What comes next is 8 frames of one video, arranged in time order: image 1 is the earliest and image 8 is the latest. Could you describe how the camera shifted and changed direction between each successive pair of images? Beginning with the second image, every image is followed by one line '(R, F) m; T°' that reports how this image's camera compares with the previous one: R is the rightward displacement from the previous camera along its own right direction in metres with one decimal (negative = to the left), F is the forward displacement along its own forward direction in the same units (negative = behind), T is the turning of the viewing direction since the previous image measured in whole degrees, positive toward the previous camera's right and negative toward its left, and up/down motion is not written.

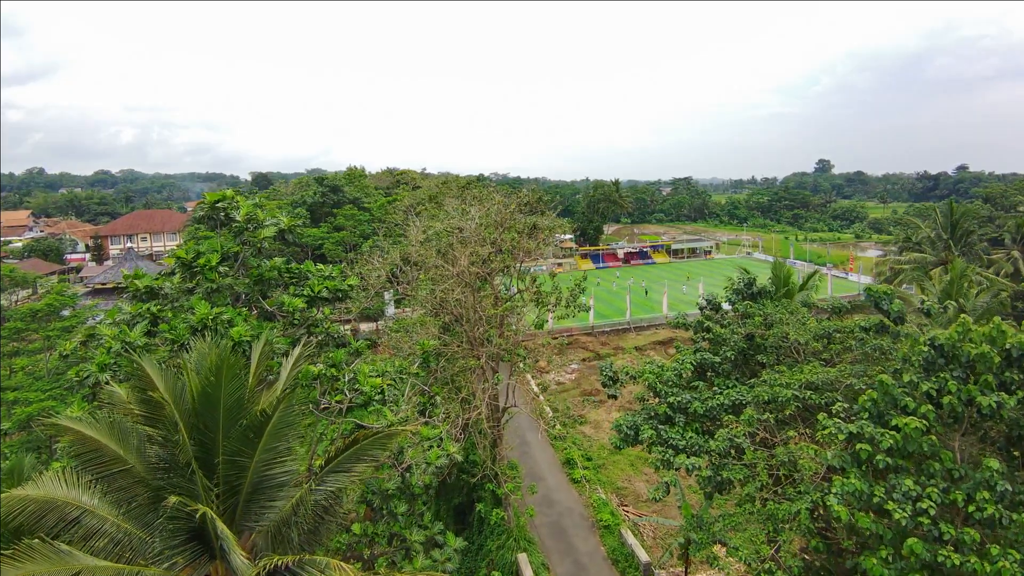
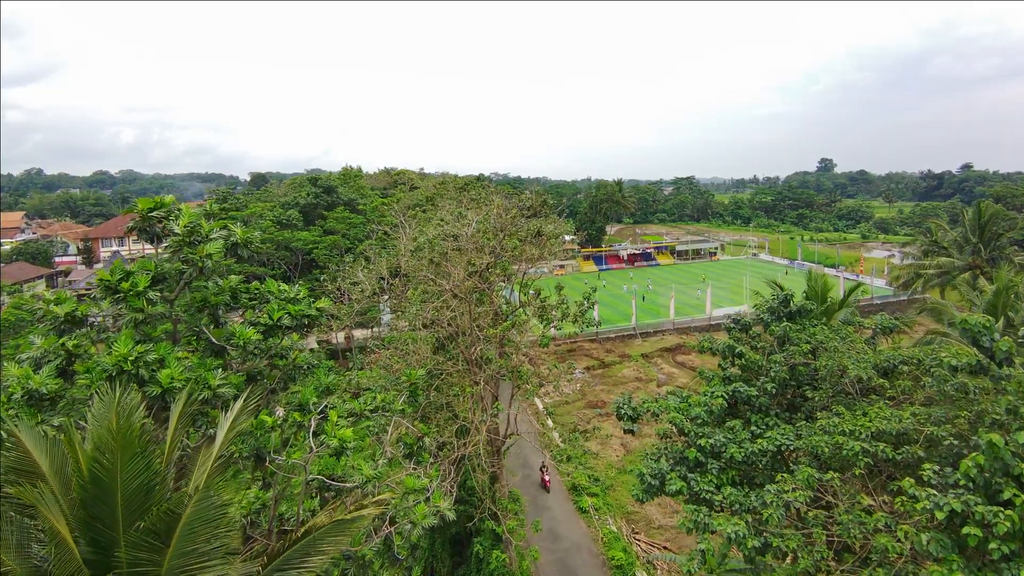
(0.0, +1.3) m; 0°
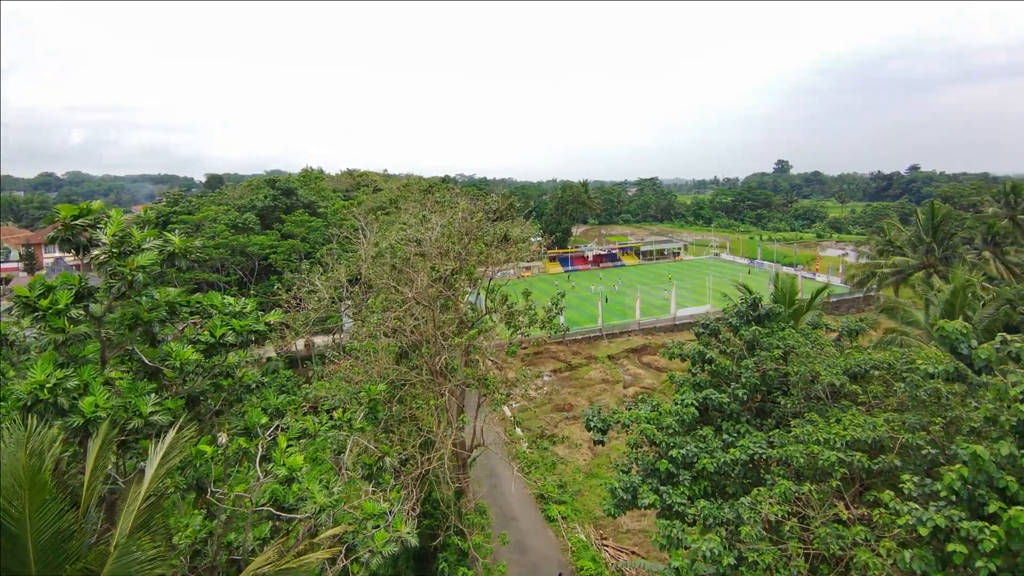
(0.0, +0.4) m; +4°
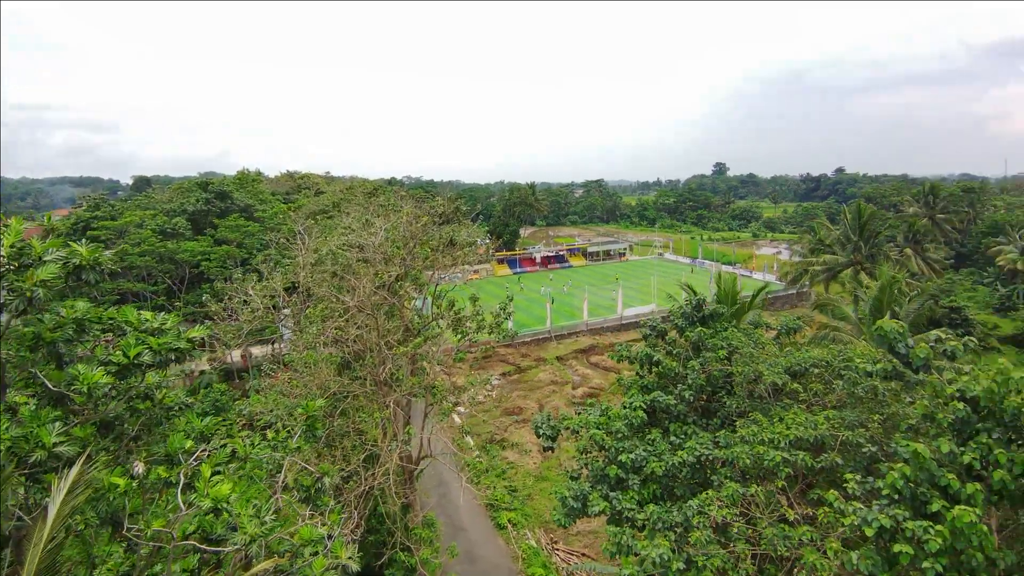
(+0.1, +0.3) m; +6°
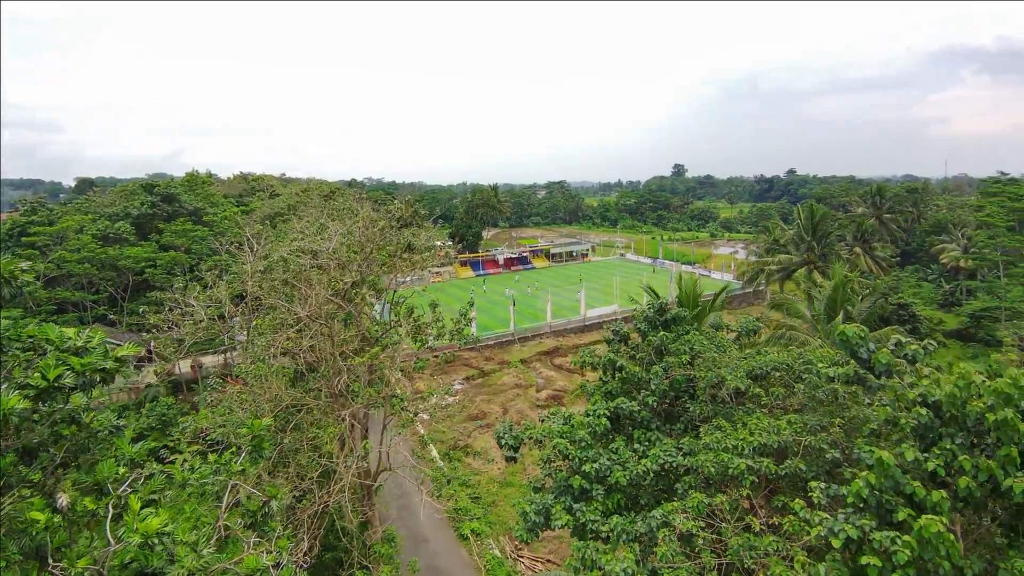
(+0.1, +0.3) m; +4°
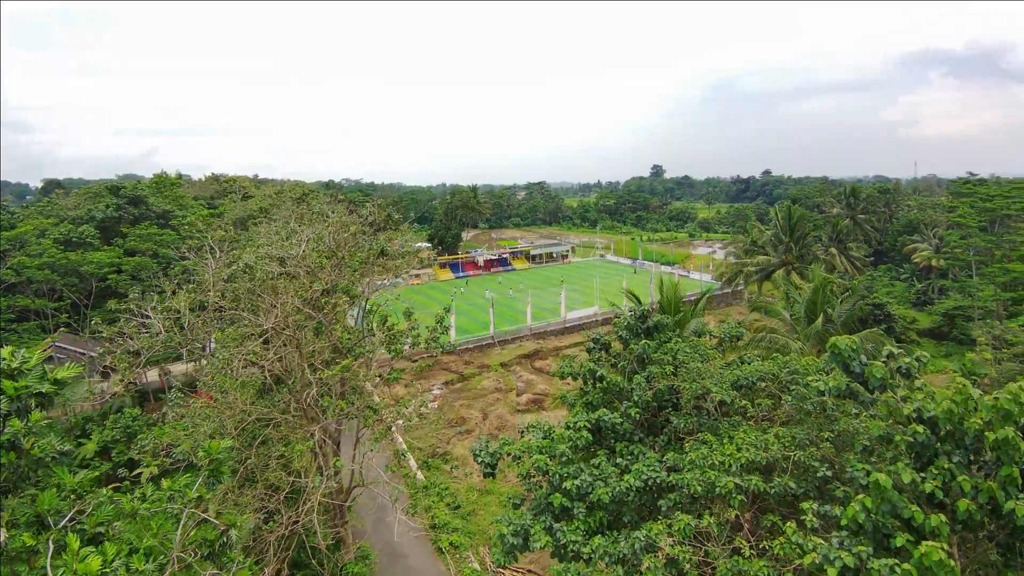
(+0.1, +0.4) m; +2°
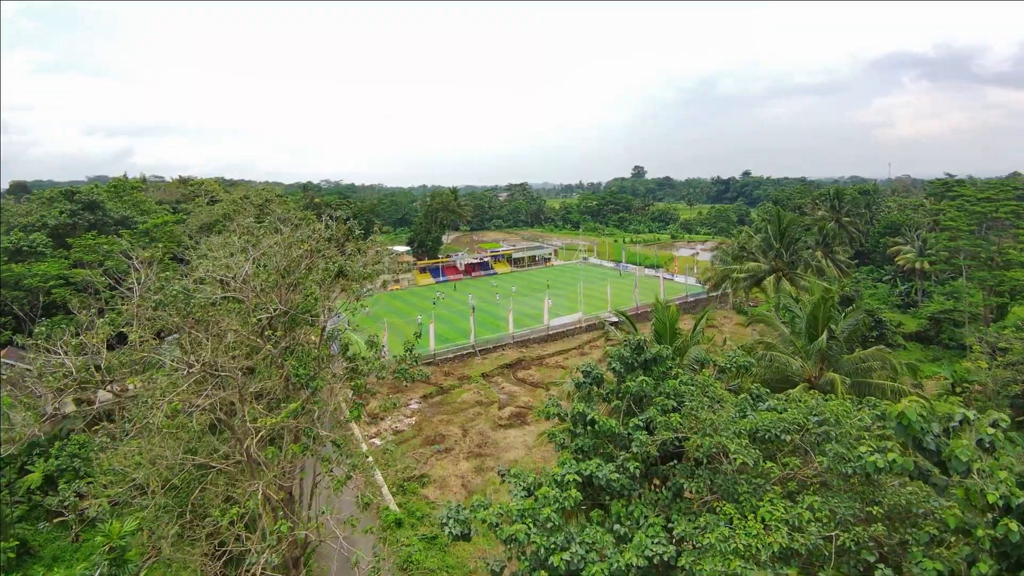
(+0.1, +1.2) m; +2°
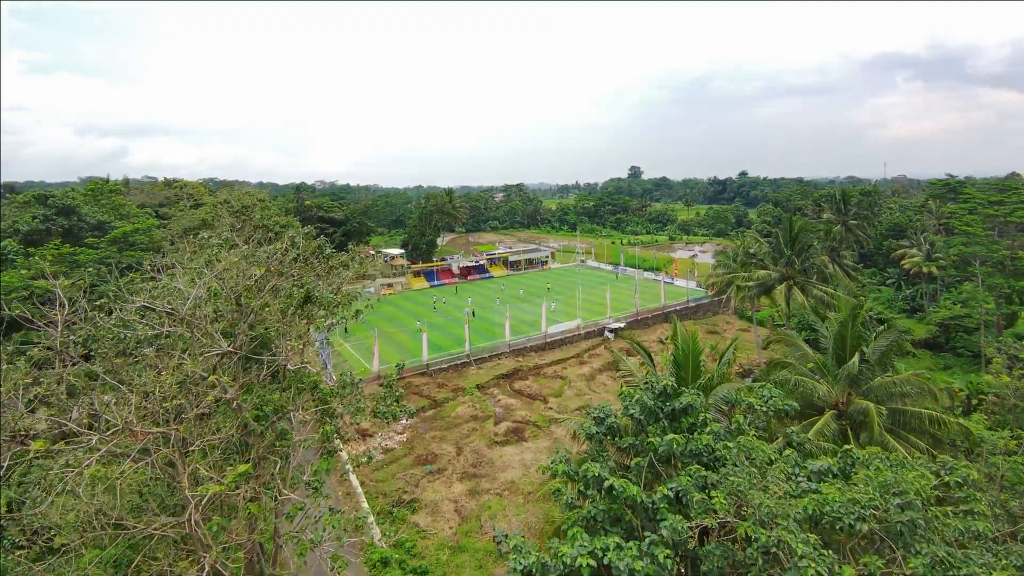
(0.0, +1.2) m; 0°
